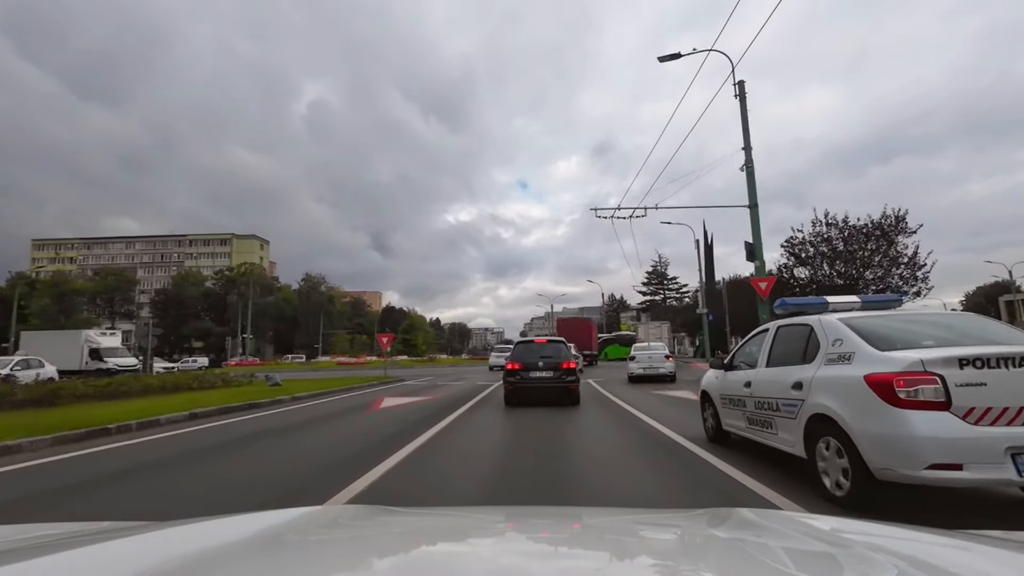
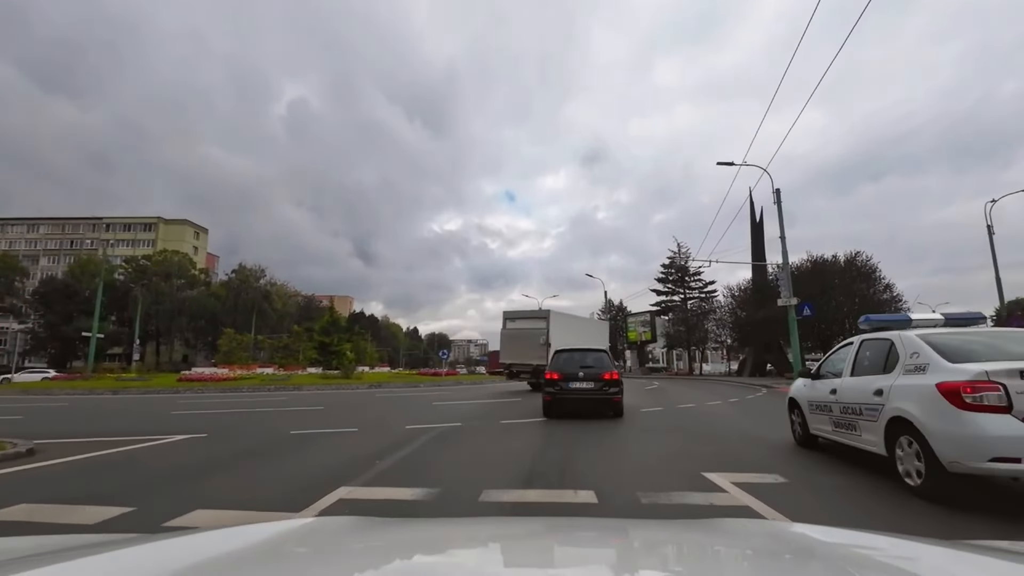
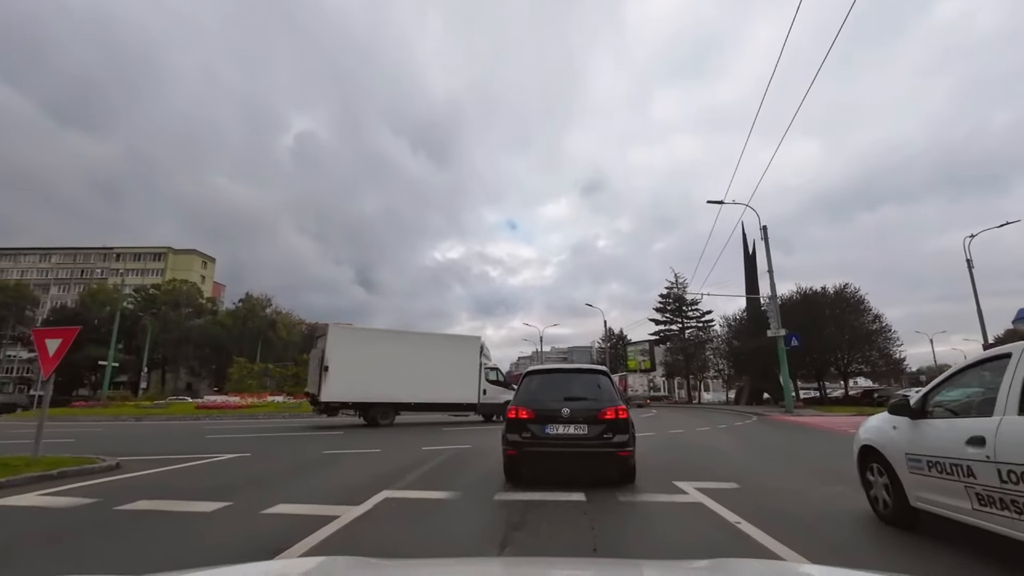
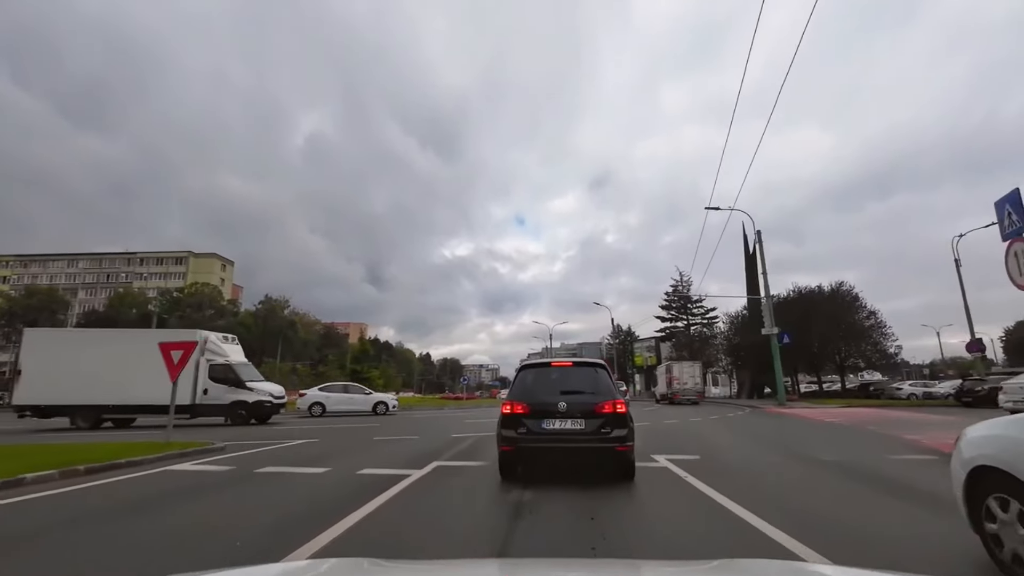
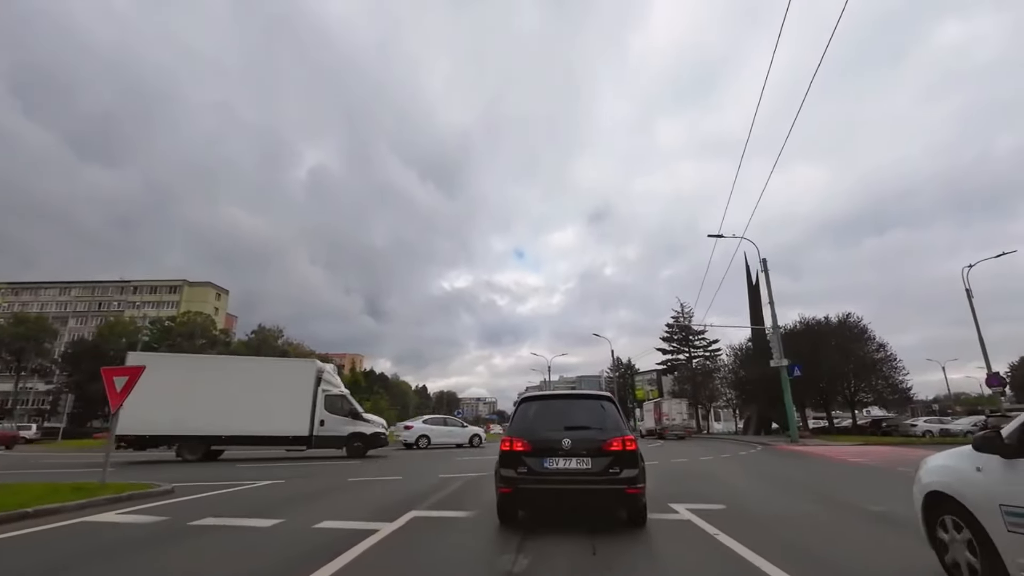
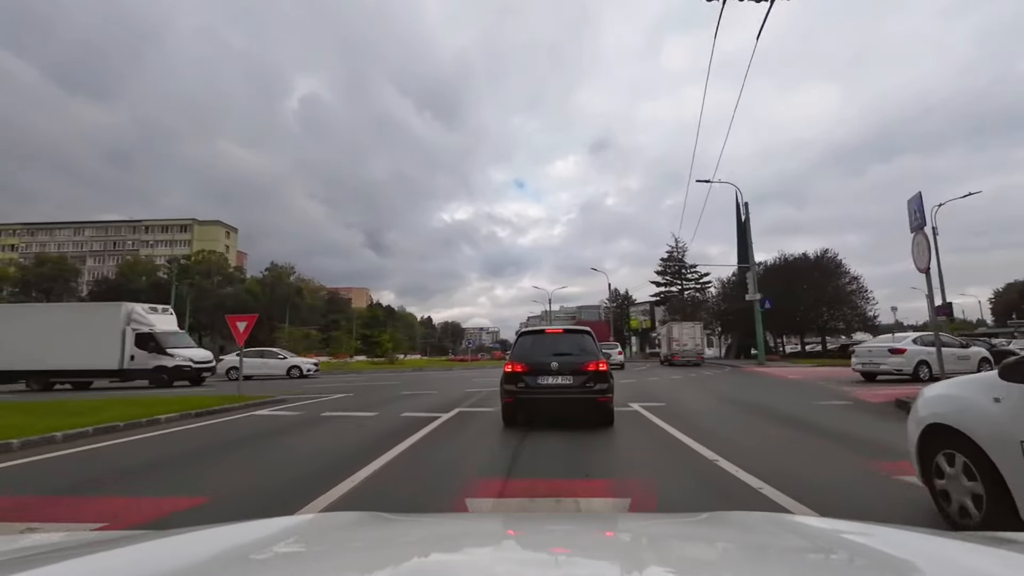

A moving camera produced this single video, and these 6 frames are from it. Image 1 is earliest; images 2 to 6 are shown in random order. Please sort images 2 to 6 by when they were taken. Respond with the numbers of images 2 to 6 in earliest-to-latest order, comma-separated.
6, 4, 5, 3, 2
